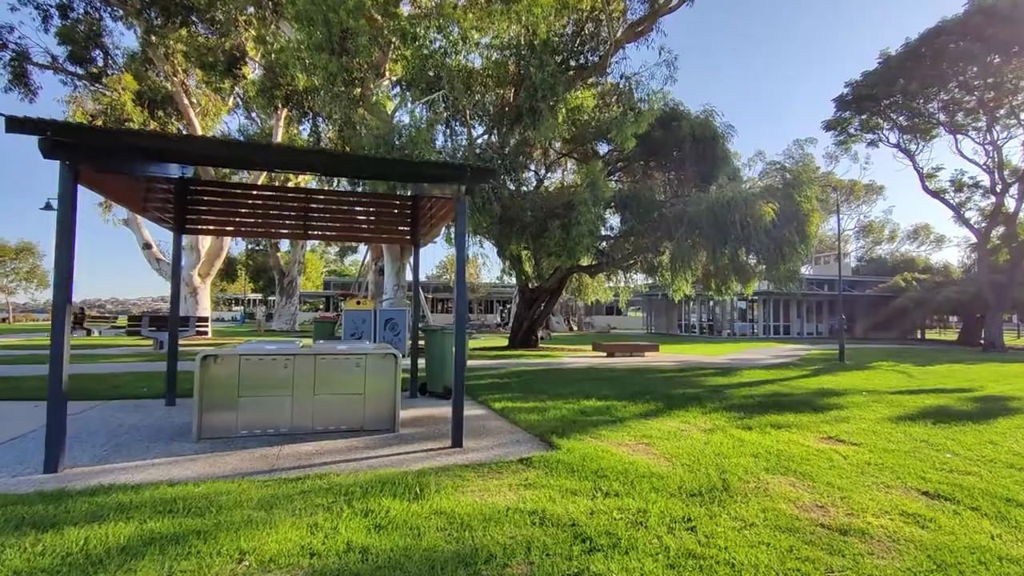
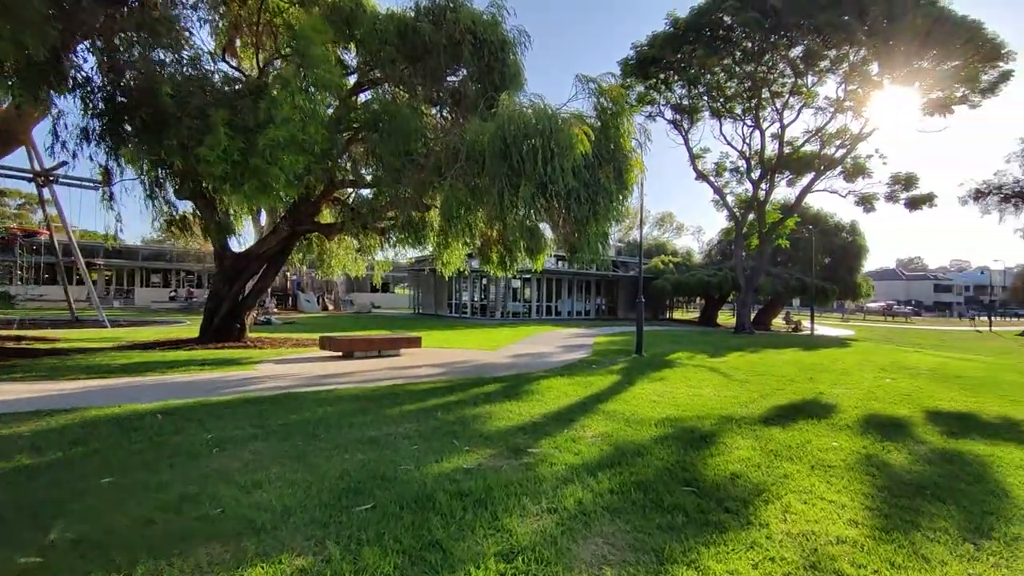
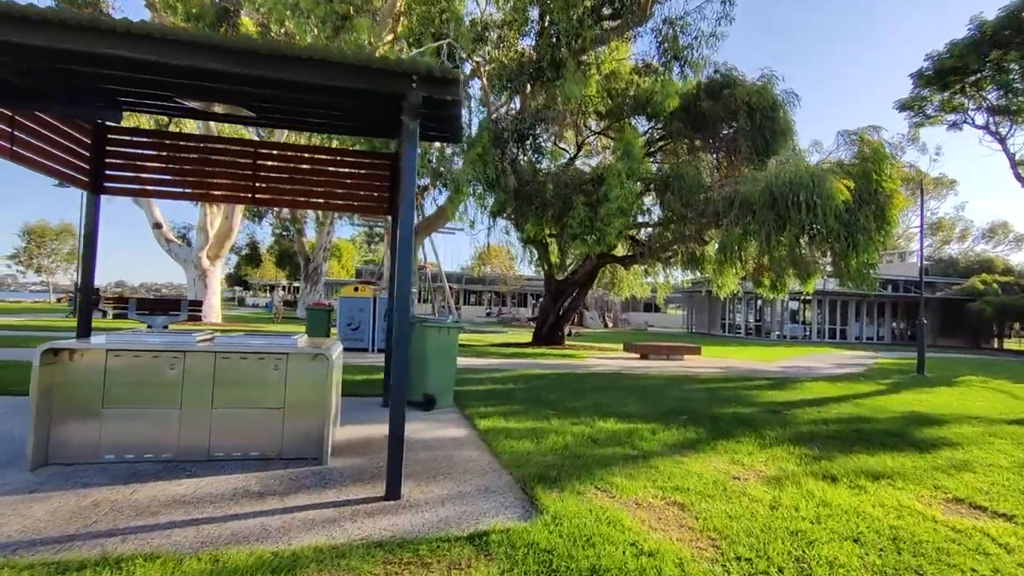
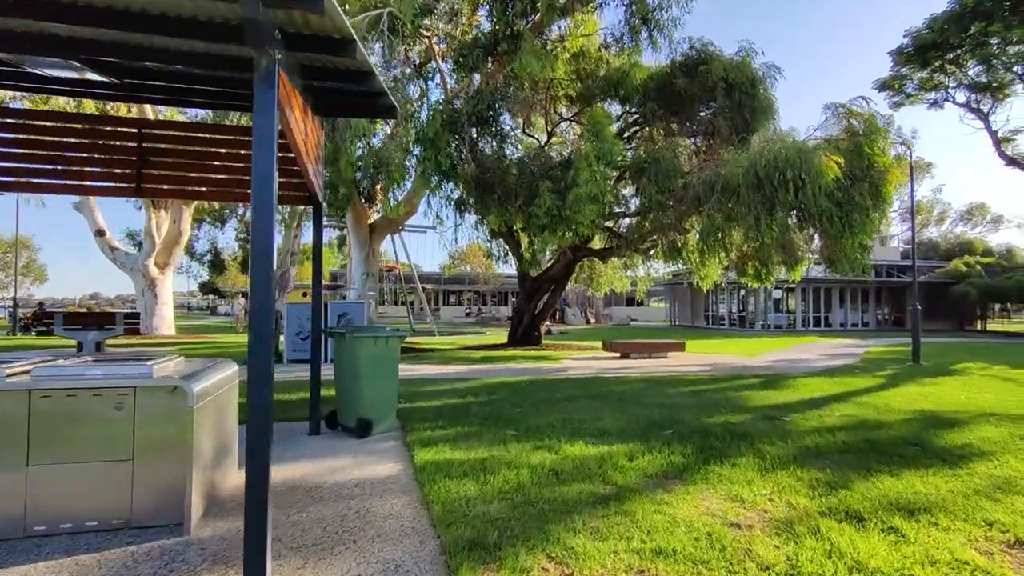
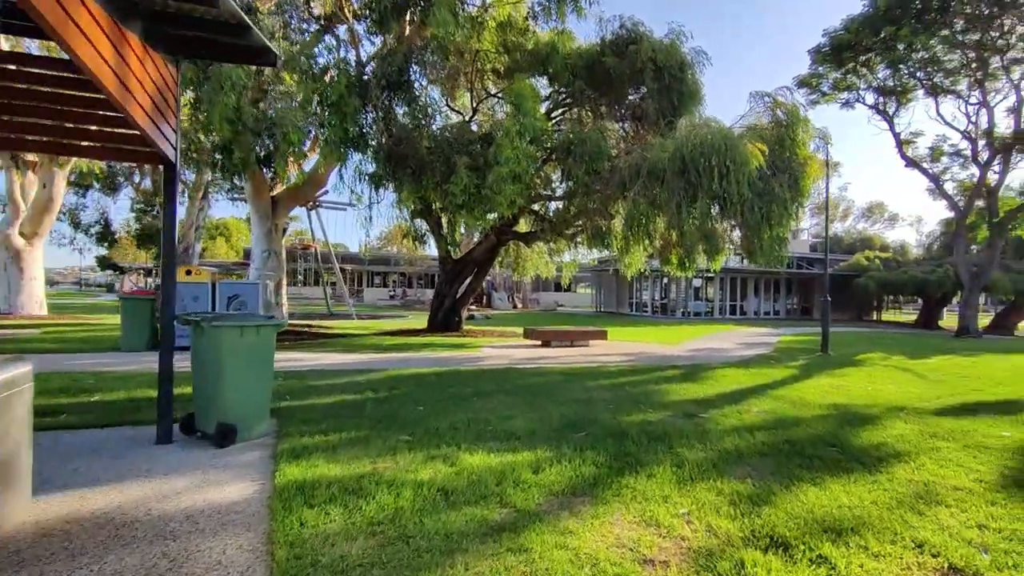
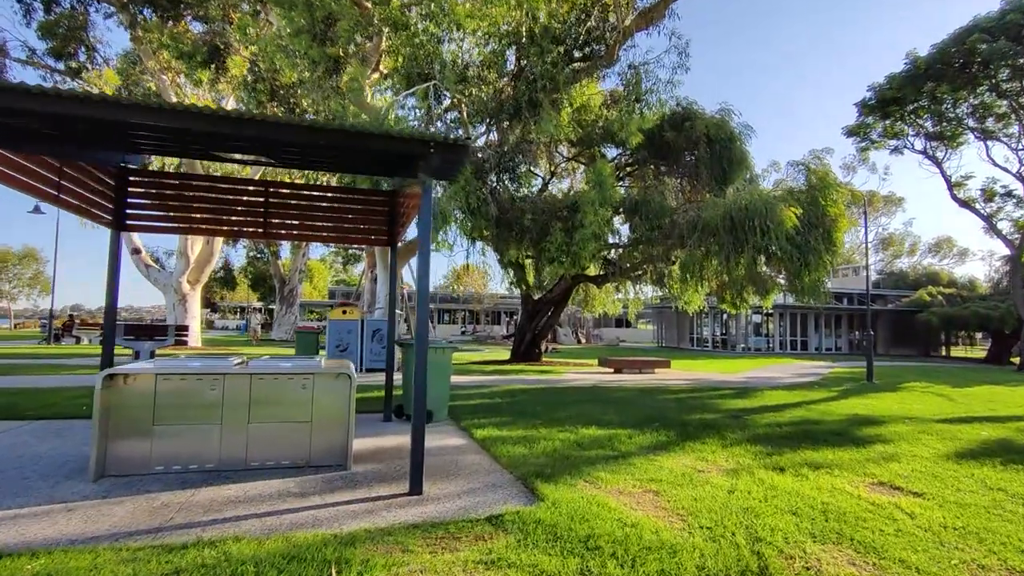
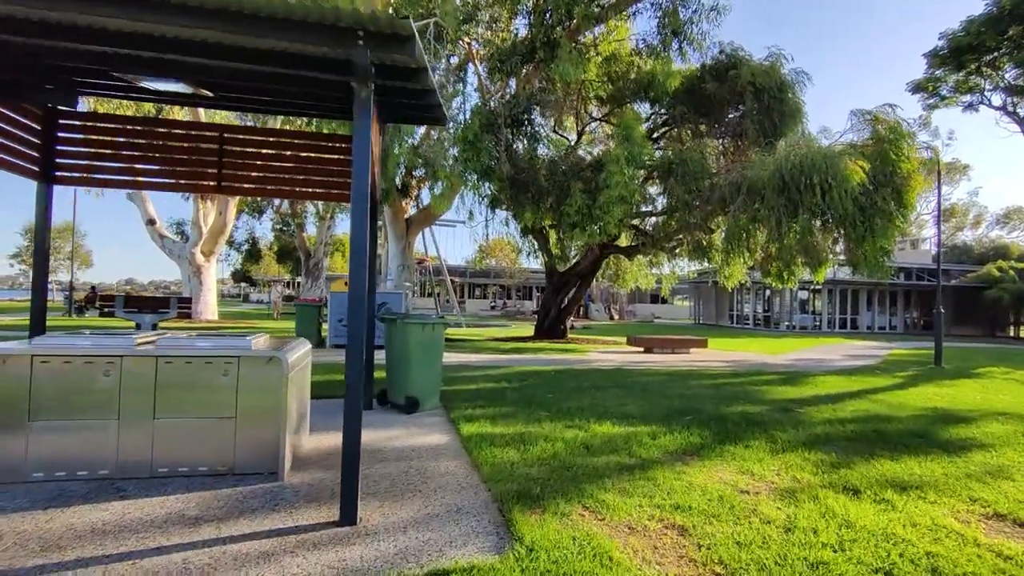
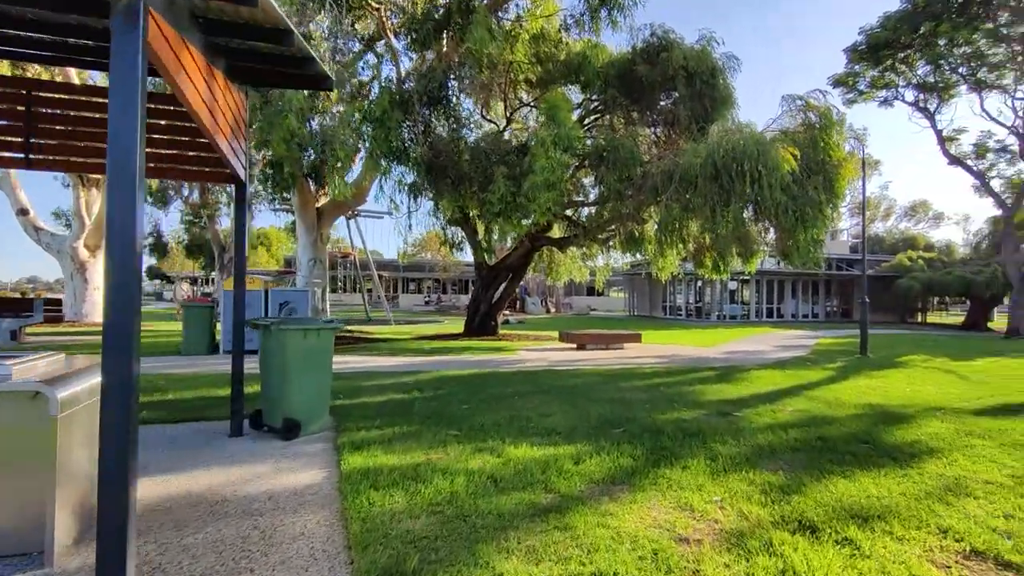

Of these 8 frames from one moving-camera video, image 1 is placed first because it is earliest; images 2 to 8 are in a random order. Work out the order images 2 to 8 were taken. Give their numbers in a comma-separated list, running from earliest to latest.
6, 3, 7, 4, 8, 5, 2
